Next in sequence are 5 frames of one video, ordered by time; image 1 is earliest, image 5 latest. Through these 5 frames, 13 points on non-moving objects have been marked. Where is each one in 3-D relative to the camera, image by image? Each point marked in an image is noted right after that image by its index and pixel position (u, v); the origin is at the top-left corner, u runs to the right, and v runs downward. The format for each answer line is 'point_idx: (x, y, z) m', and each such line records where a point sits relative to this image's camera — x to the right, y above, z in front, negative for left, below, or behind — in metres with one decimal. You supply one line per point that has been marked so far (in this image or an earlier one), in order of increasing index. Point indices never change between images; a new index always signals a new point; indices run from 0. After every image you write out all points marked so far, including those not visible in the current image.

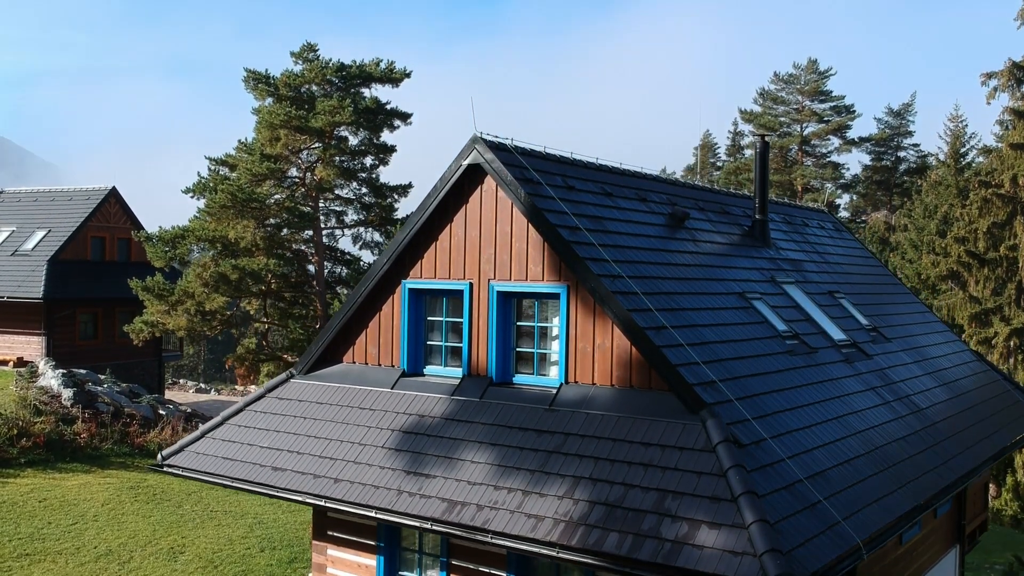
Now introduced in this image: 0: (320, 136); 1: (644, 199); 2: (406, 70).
0: (-3.2, +2.5, +16.8) m
1: (+1.0, +0.7, +7.5) m
2: (-1.9, +3.9, +17.8) m
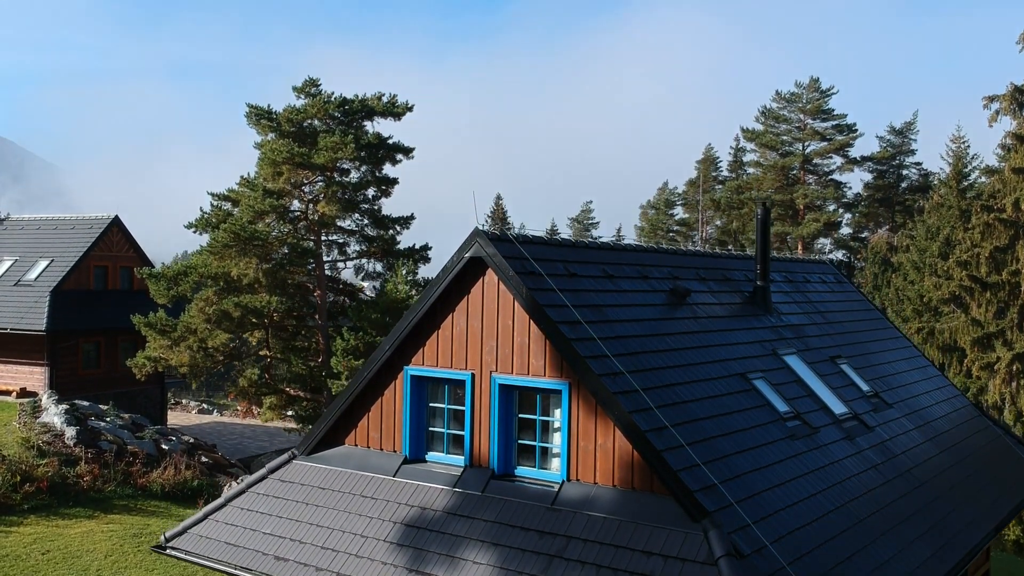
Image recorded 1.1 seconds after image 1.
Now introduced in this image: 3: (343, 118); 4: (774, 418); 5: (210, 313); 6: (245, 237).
0: (-3.2, +2.0, +16.8) m
1: (+1.0, +0.1, +7.6) m
2: (-1.9, +3.3, +17.8) m
3: (-2.9, +2.9, +17.3) m
4: (+1.8, -0.9, +7.0) m
5: (-4.9, -0.4, +16.1) m
6: (-4.2, +0.8, +15.7) m
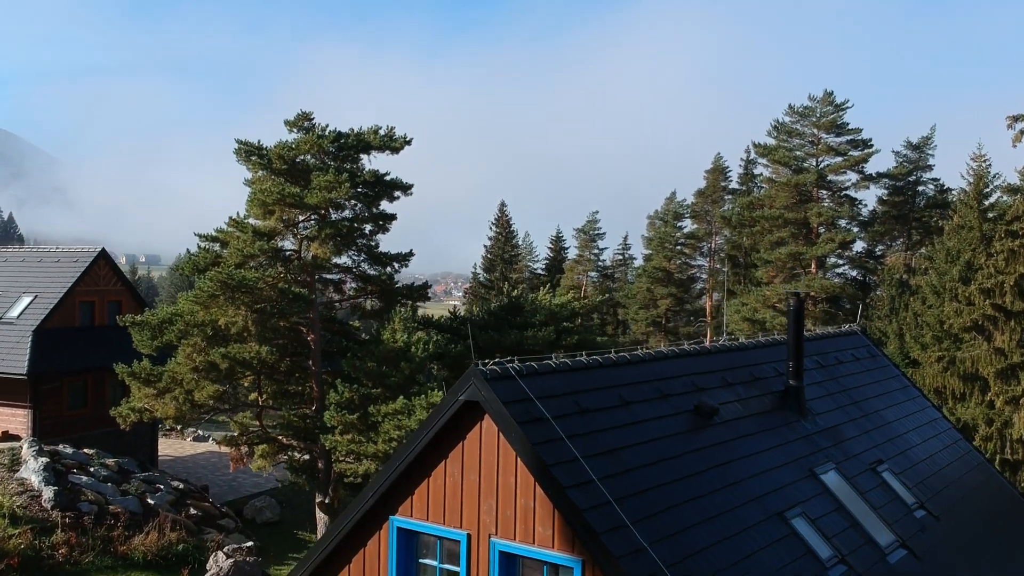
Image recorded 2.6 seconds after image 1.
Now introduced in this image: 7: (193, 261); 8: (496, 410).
0: (-3.1, +1.2, +15.9) m
1: (+1.0, -0.7, +6.6) m
2: (-1.8, +2.5, +16.9) m
3: (-2.9, +2.2, +16.4) m
4: (+1.8, -1.7, +6.0) m
5: (-4.8, -1.1, +15.2) m
6: (-4.2, +0.1, +14.8) m
7: (-5.1, +0.4, +15.8) m
8: (-0.1, -0.7, +5.3) m
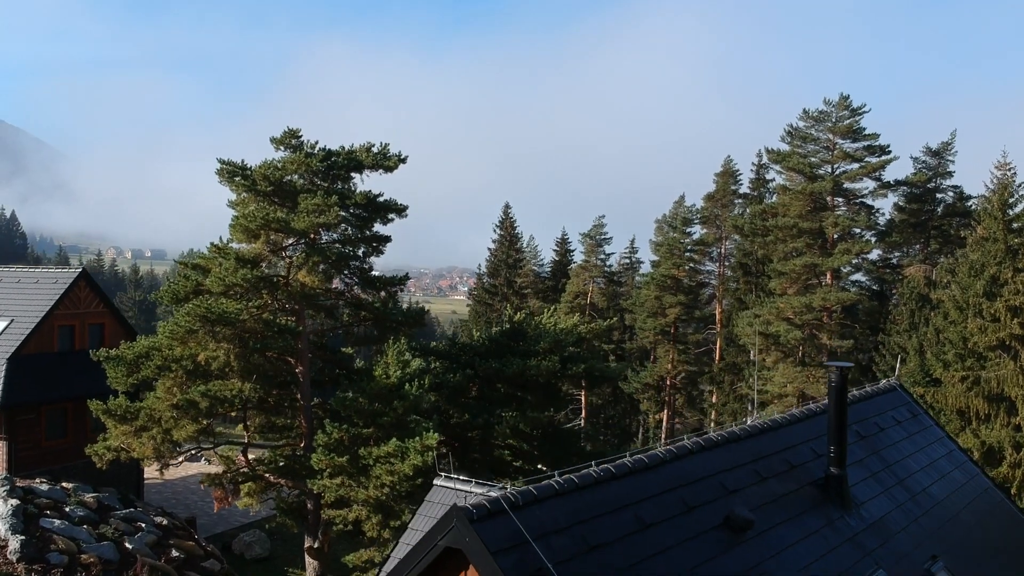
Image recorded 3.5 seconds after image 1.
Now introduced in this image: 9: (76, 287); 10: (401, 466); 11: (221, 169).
0: (-3.1, +0.8, +14.9) m
1: (+1.0, -1.2, +5.6) m
2: (-1.8, +2.1, +15.8) m
3: (-2.8, +1.8, +15.3) m
4: (+1.8, -2.2, +5.0) m
5: (-4.8, -1.6, +14.2) m
6: (-4.1, -0.4, +13.8) m
7: (-5.0, 0.0, +14.8) m
8: (-0.1, -1.2, +4.2) m
9: (-8.4, 0.0, +19.2) m
10: (-1.5, -2.4, +13.3) m
11: (-4.4, +1.8, +15.0) m
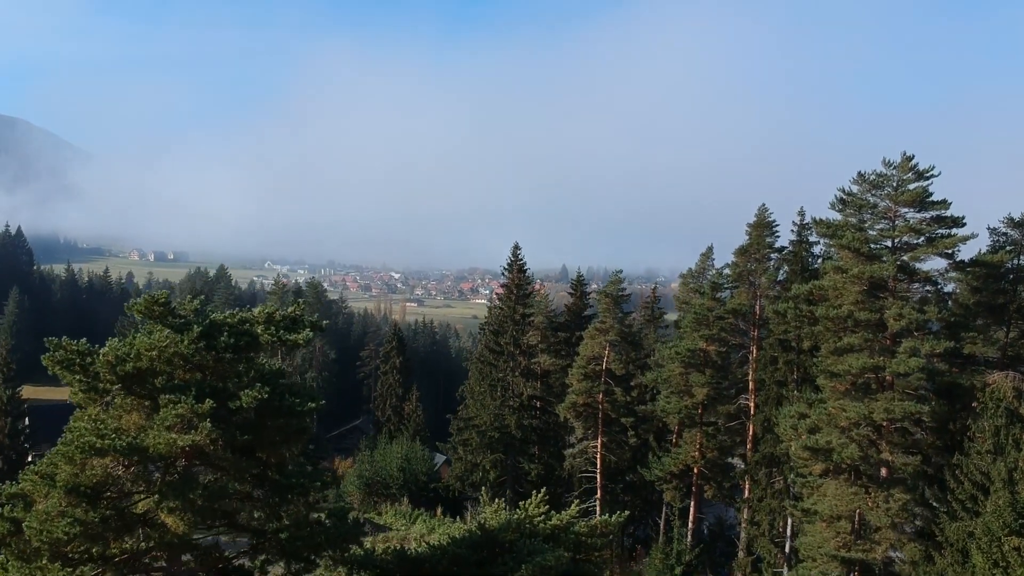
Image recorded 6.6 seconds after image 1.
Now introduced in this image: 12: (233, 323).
0: (-3.6, -1.7, +10.2) m
1: (+0.3, -3.8, +0.8) m
2: (-2.2, -0.4, +11.1) m
3: (-3.3, -0.8, +10.7) m
4: (+1.2, -4.8, +0.2) m
5: (-5.2, -4.1, +9.5) m
6: (-4.6, -2.9, +9.1) m
7: (-5.5, -2.5, +10.2) m
8: (-0.8, -3.7, -0.5) m
9: (-8.7, -2.5, +14.6) m
10: (-1.9, -4.9, +8.6) m
11: (-4.8, -0.7, +10.4) m
12: (-3.1, -0.3, +10.9) m
